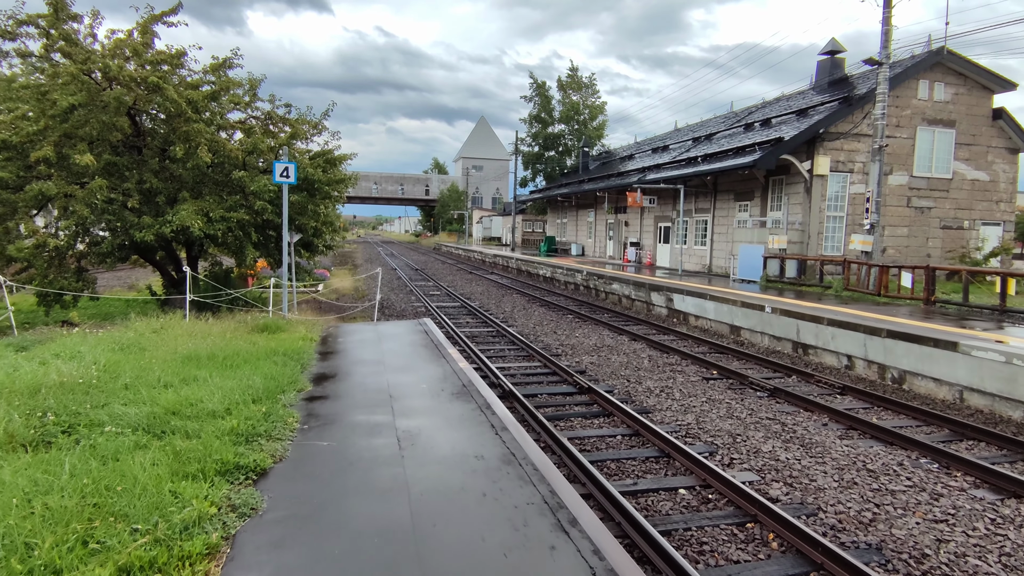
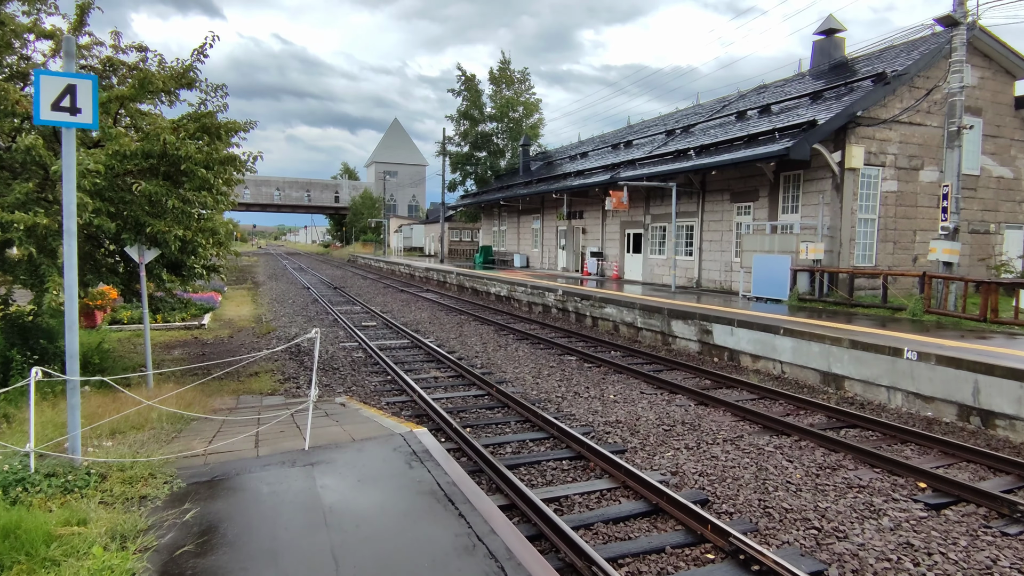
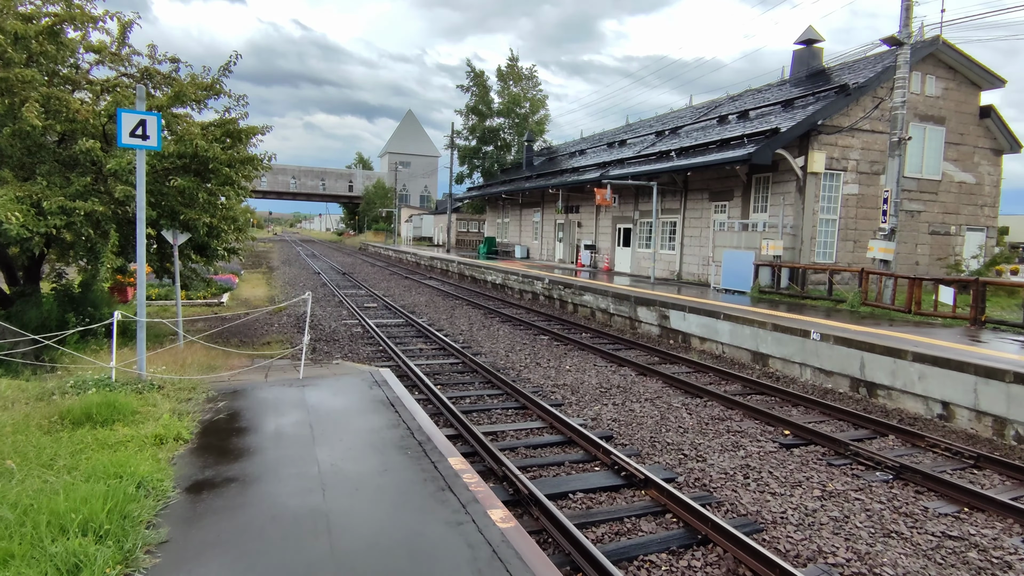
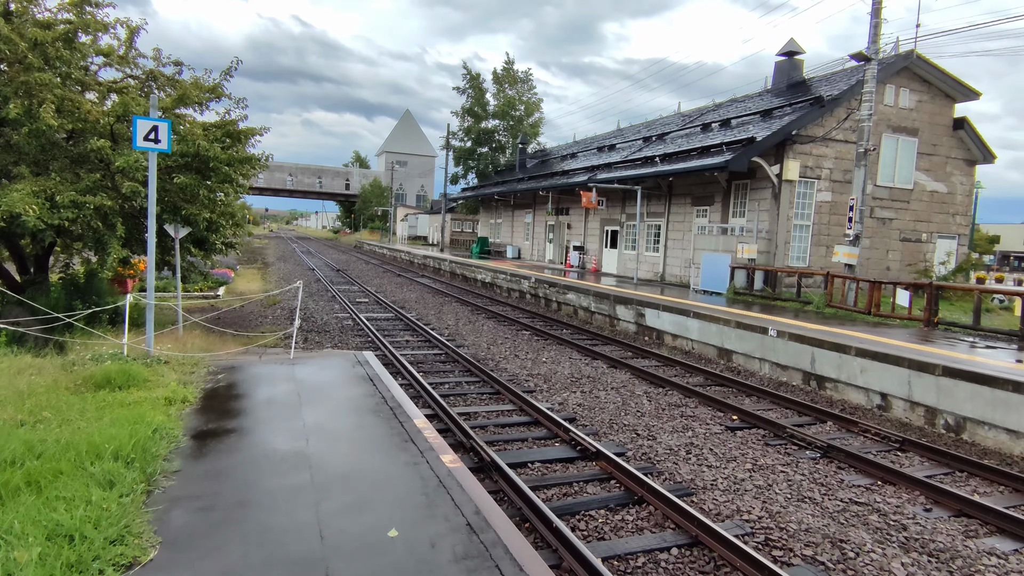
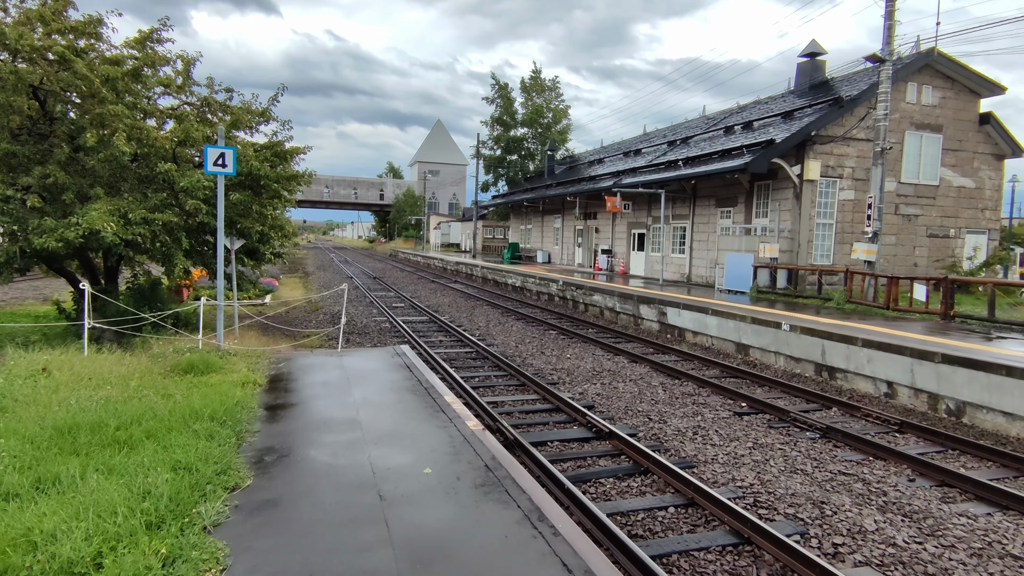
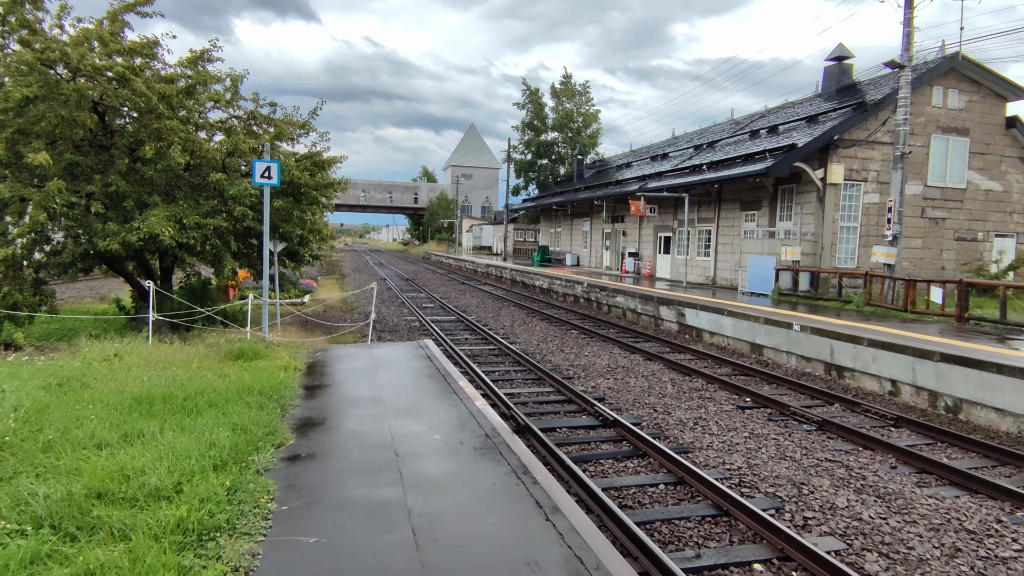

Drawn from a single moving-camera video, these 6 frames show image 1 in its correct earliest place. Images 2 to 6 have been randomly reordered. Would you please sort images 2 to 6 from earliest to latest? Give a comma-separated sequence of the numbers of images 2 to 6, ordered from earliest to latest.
6, 5, 4, 3, 2
